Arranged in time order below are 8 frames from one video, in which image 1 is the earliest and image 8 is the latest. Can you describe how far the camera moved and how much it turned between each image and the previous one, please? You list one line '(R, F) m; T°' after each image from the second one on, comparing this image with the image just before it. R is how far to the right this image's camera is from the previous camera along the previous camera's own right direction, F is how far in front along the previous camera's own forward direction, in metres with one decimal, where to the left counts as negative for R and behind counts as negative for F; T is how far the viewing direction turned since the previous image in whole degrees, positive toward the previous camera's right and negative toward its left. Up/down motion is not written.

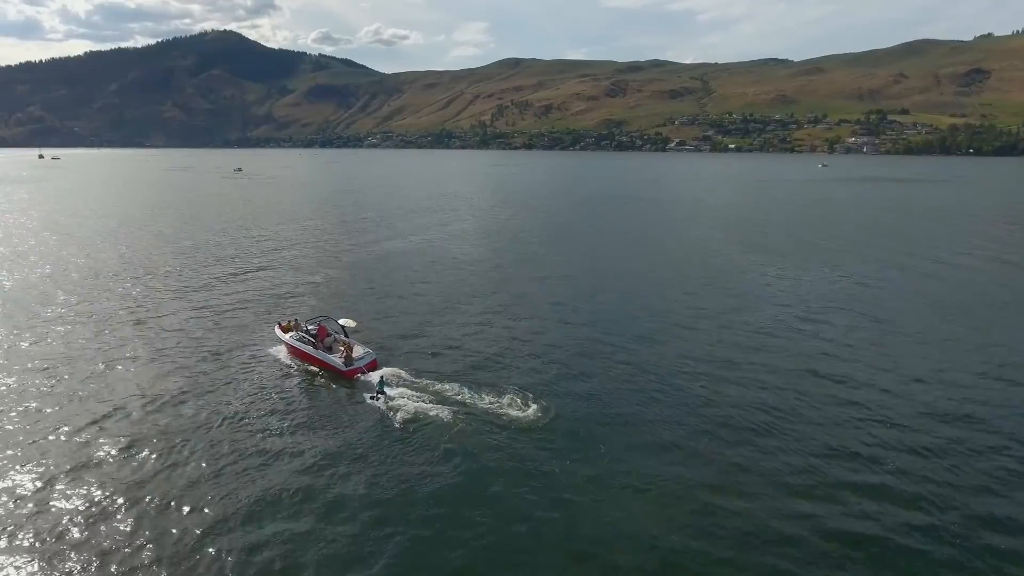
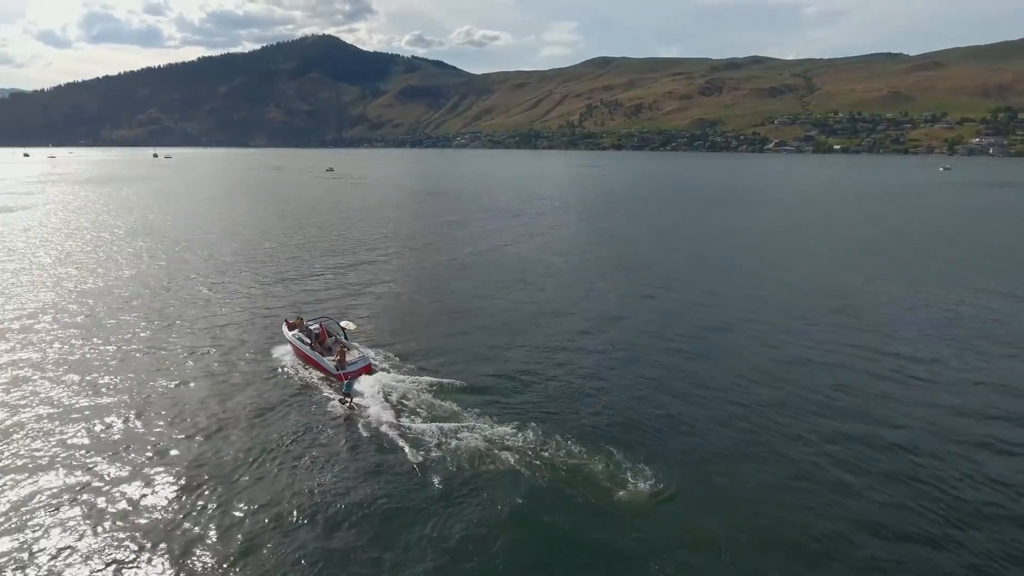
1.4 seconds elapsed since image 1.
(-0.5, +3.6) m; -7°
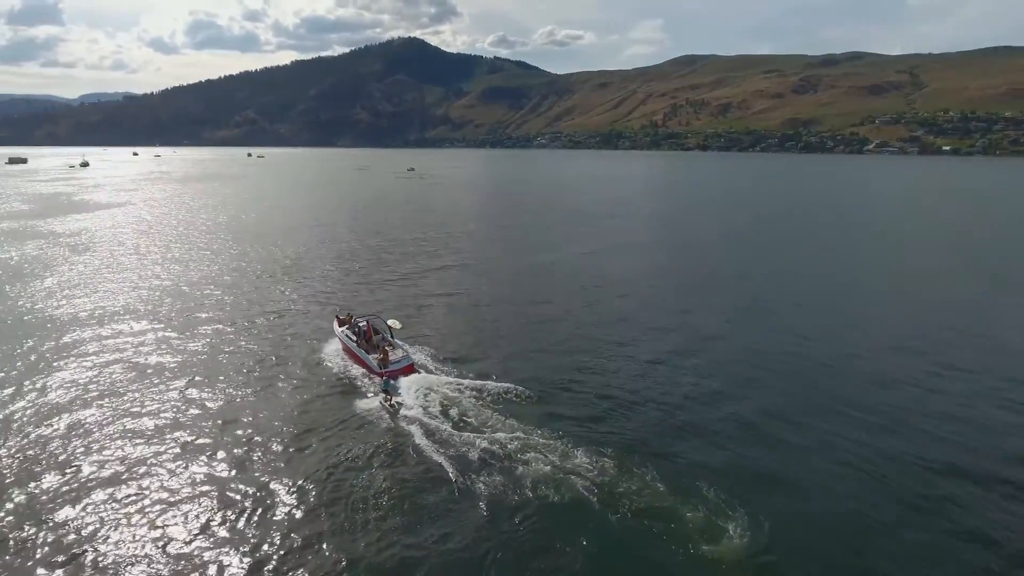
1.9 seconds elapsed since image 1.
(-0.2, +2.7) m; -7°
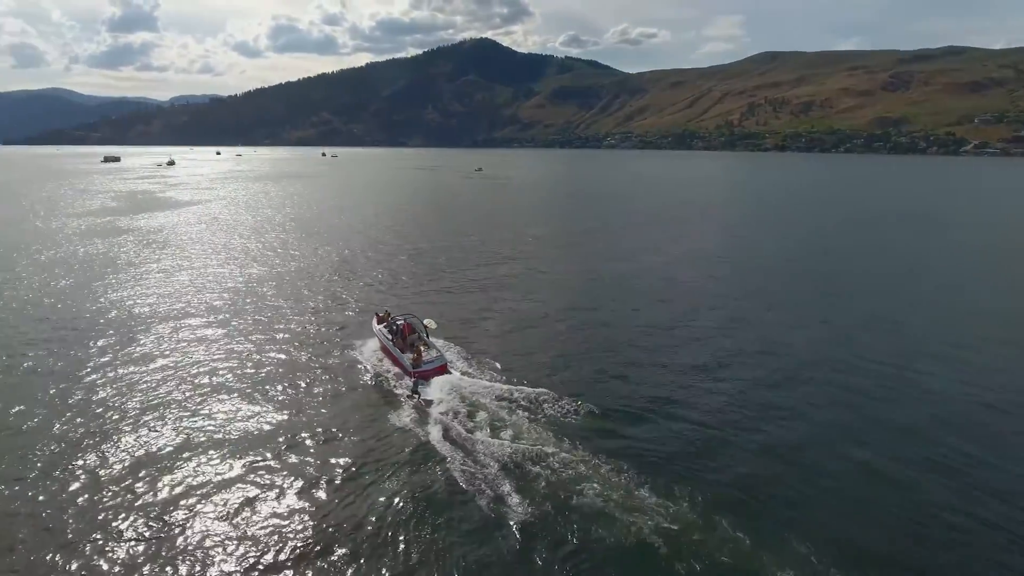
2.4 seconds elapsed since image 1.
(+0.1, +2.6) m; -6°
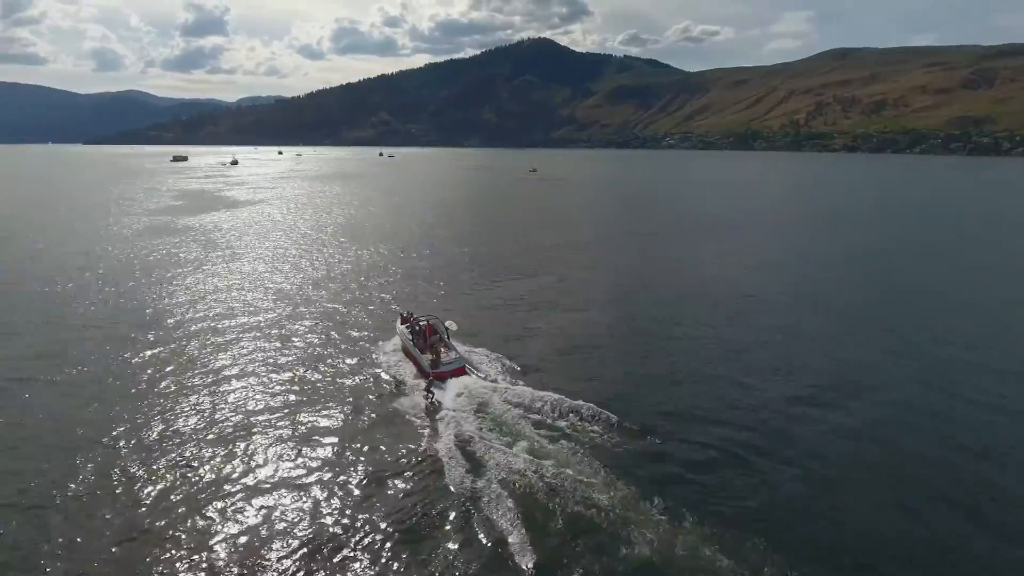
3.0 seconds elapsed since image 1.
(+0.1, +2.6) m; -5°
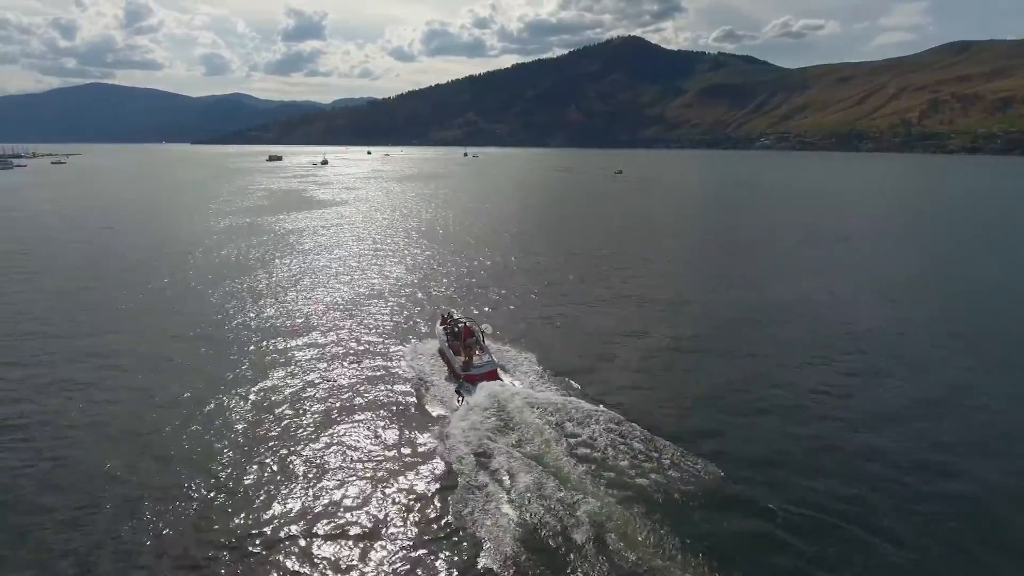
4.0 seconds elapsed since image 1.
(0.0, +4.5) m; -7°
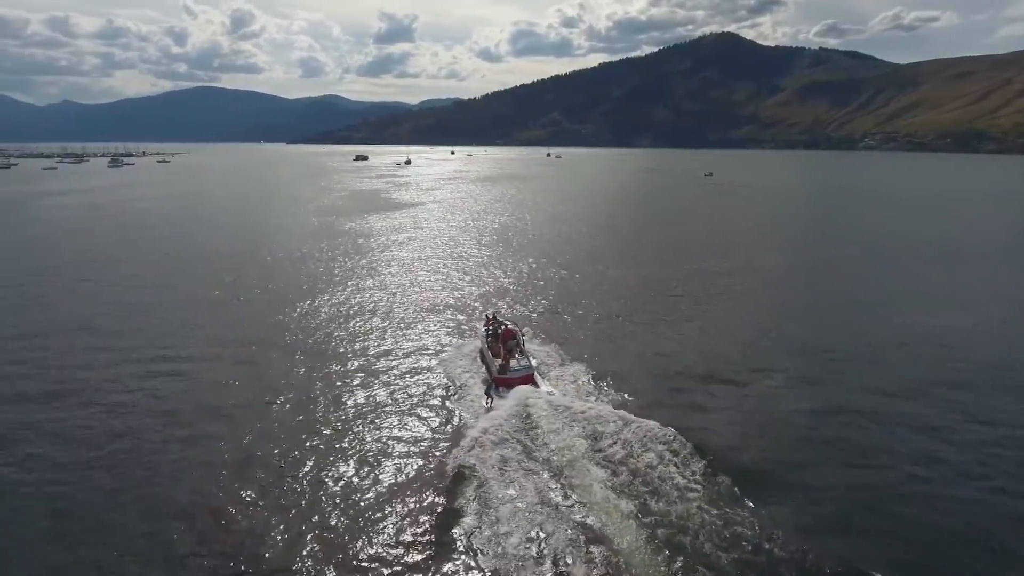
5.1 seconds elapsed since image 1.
(-0.1, +5.2) m; -7°
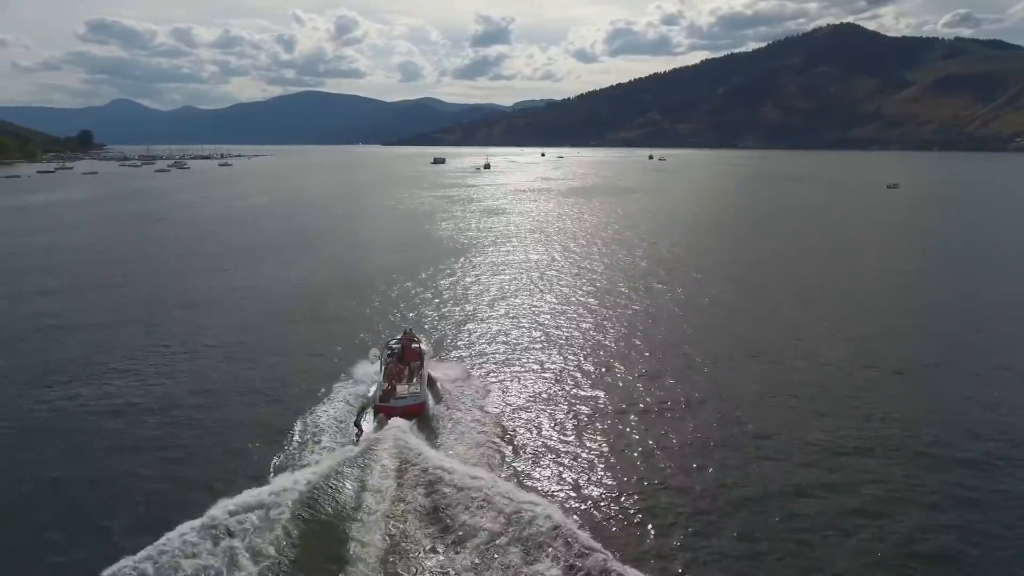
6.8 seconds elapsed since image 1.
(-0.1, +12.5) m; -8°
